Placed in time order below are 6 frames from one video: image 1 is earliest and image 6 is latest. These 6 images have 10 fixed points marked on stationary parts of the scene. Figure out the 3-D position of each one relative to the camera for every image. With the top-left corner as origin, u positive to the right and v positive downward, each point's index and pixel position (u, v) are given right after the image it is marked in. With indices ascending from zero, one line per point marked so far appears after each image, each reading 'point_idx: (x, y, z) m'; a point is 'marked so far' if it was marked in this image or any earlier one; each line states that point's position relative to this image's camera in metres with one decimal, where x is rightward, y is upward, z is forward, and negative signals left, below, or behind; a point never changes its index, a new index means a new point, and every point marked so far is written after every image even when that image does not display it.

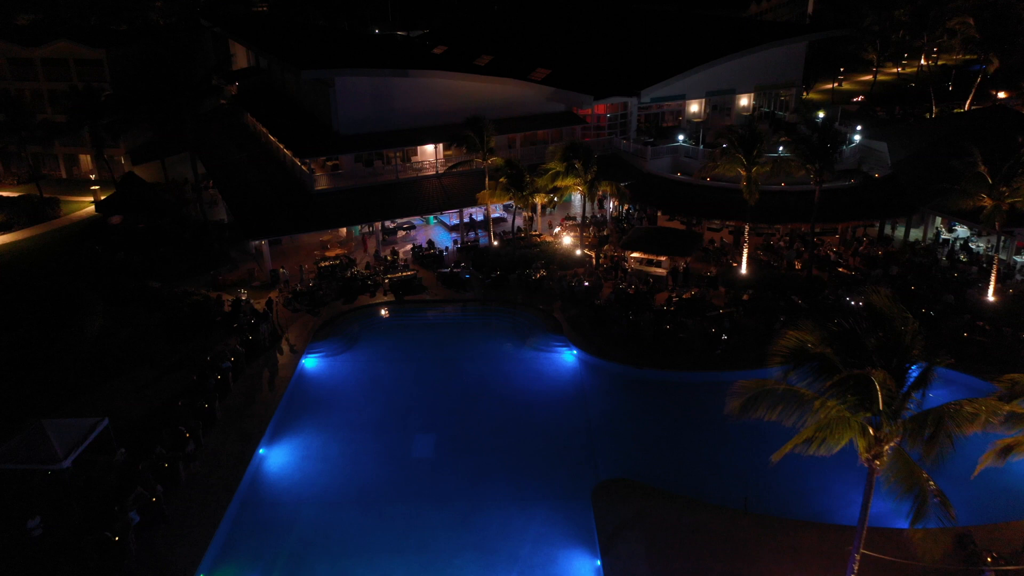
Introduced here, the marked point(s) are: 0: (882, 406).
0: (+4.5, -1.4, +10.2) m
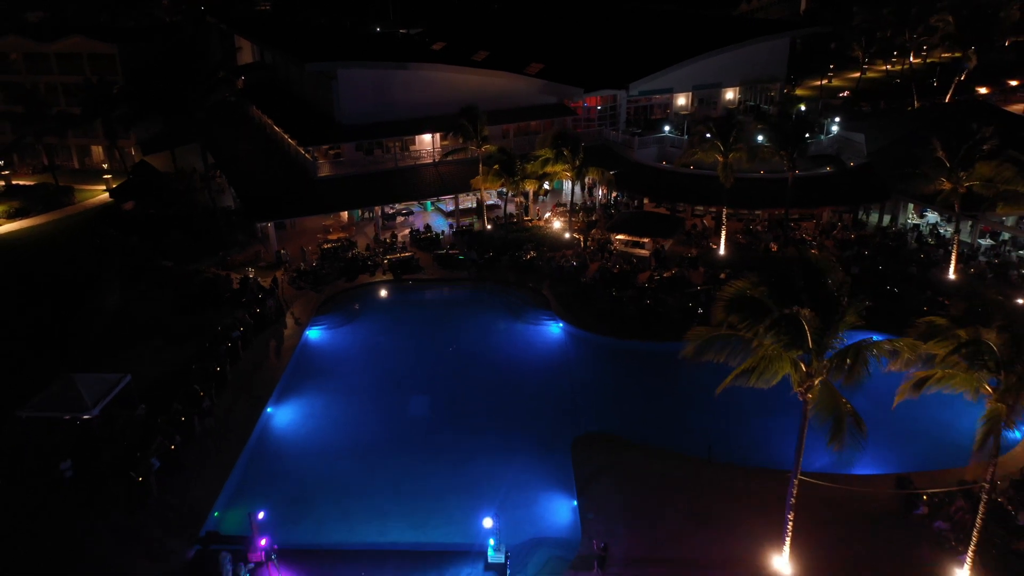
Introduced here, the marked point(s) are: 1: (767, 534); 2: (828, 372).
0: (+4.2, -0.8, +11.9) m
1: (+4.6, -4.4, +15.2) m
2: (+4.6, -1.2, +12.1) m
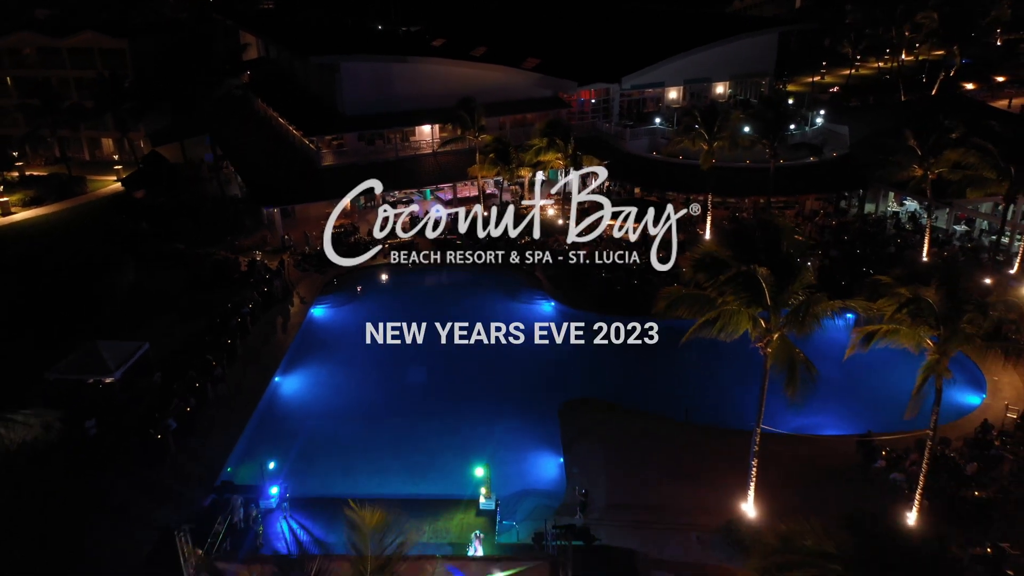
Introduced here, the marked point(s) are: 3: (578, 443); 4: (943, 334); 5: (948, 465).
0: (+4.0, -0.2, +13.2) m
1: (+4.4, -3.9, +16.6) m
2: (+4.4, -0.6, +13.5) m
3: (+1.4, -3.4, +18.3) m
4: (+6.6, -0.7, +12.9) m
5: (+8.5, -3.5, +16.6) m
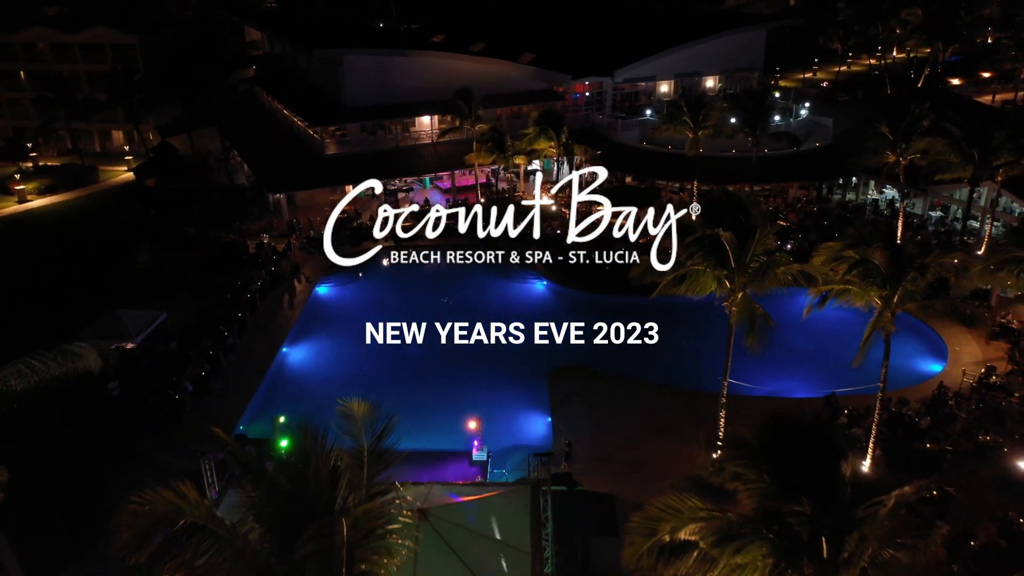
0: (+3.8, +0.5, +14.6) m
1: (+4.2, -3.2, +18.0) m
2: (+4.2, 0.0, +14.9) m
3: (+1.2, -2.7, +19.7) m
4: (+6.4, -0.1, +14.3) m
5: (+8.3, -2.9, +18.0) m
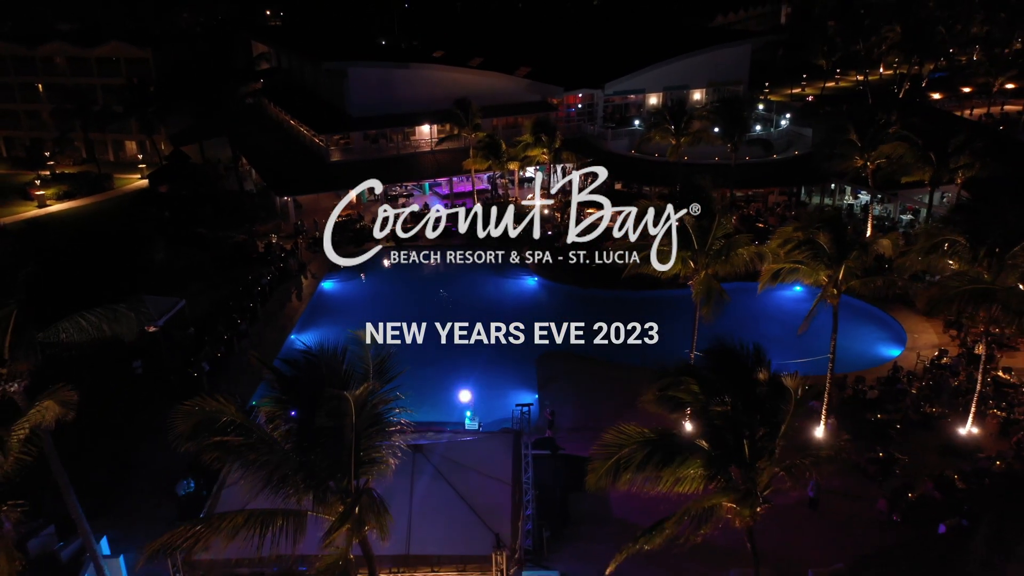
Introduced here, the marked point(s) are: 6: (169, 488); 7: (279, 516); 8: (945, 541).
0: (+3.5, +0.9, +16.5) m
1: (+3.9, -2.9, +19.8) m
2: (+3.9, +0.4, +16.7) m
3: (+1.0, -2.4, +21.5) m
4: (+6.2, +0.4, +16.2) m
5: (+8.1, -2.6, +19.8) m
6: (-6.5, -3.8, +16.0) m
7: (-2.4, -2.4, +8.8) m
8: (+7.7, -4.5, +15.1) m
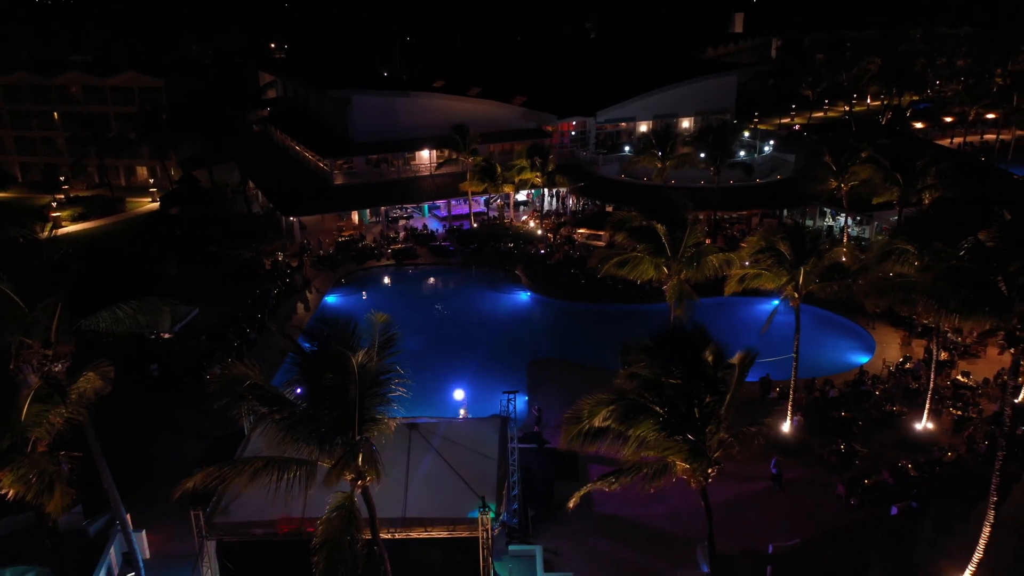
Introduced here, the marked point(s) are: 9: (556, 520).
0: (+3.3, +0.8, +18.1) m
1: (+3.7, -3.1, +21.3) m
2: (+3.7, +0.3, +18.4) m
3: (+0.8, -2.7, +23.0) m
4: (+6.0, +0.3, +17.8) m
5: (+7.8, -2.8, +21.3) m
6: (-6.8, -3.8, +17.5) m
7: (-2.7, -2.1, +10.3) m
8: (+7.5, -4.5, +16.5) m
9: (+0.9, -4.6, +16.8) m
